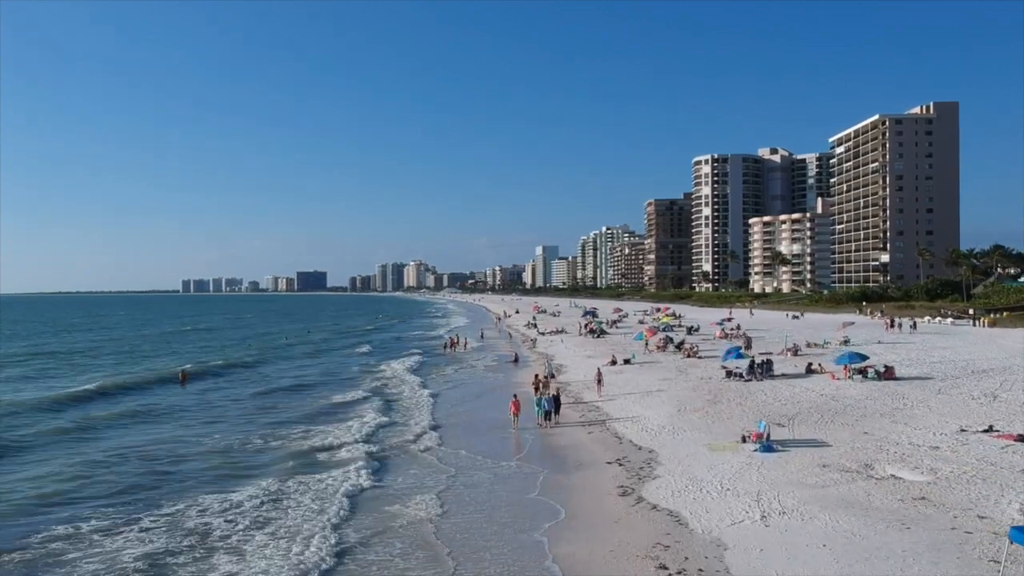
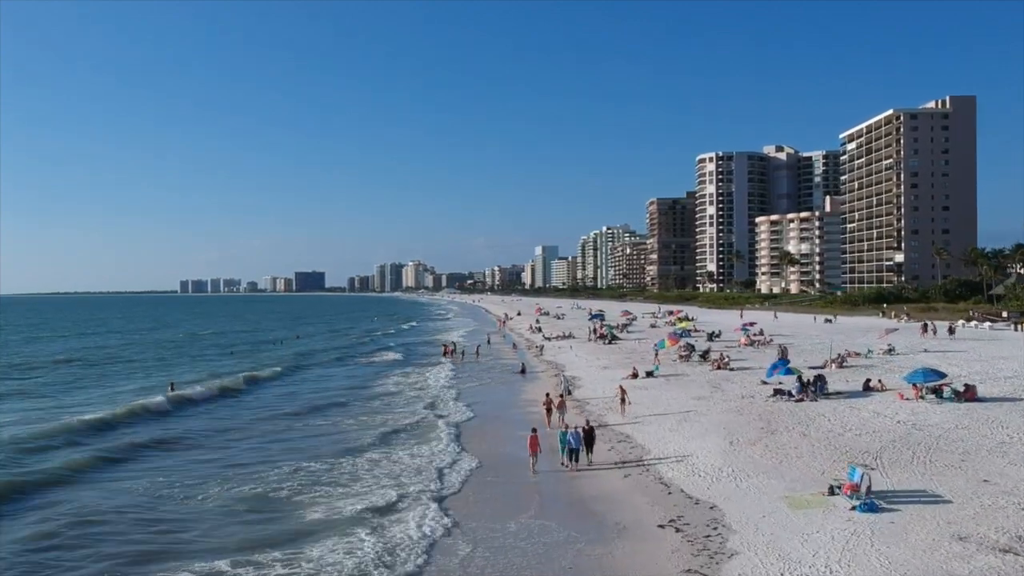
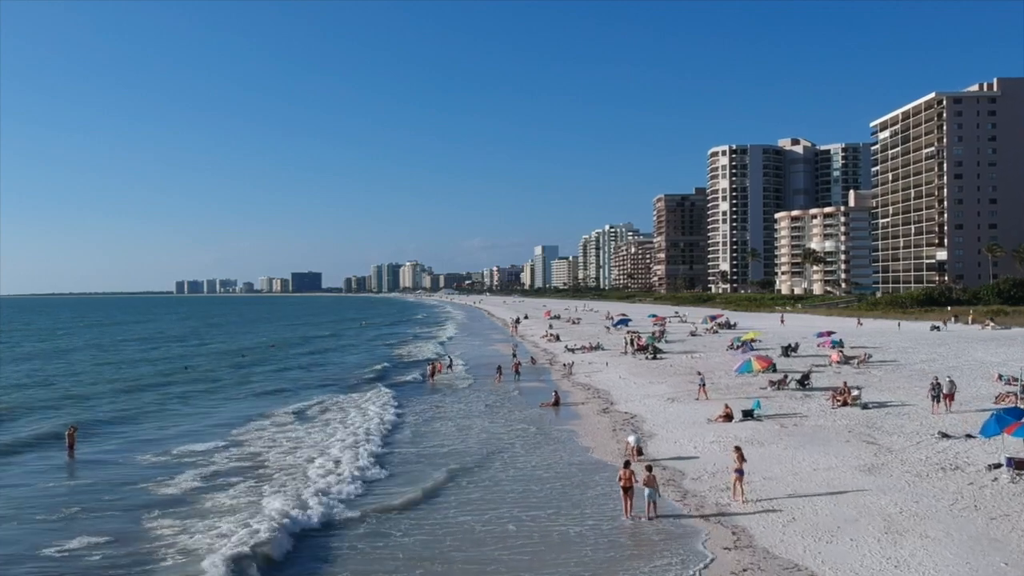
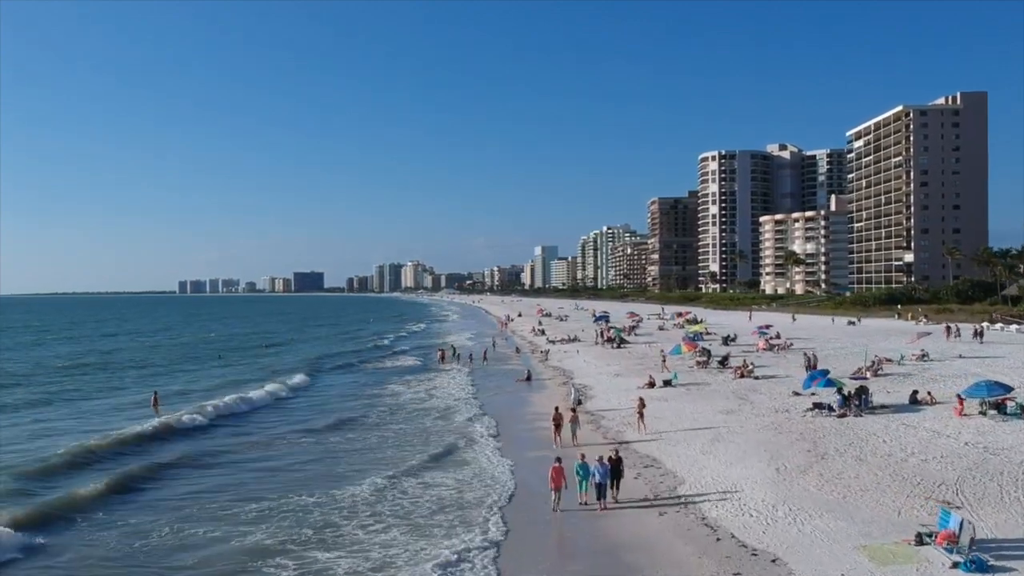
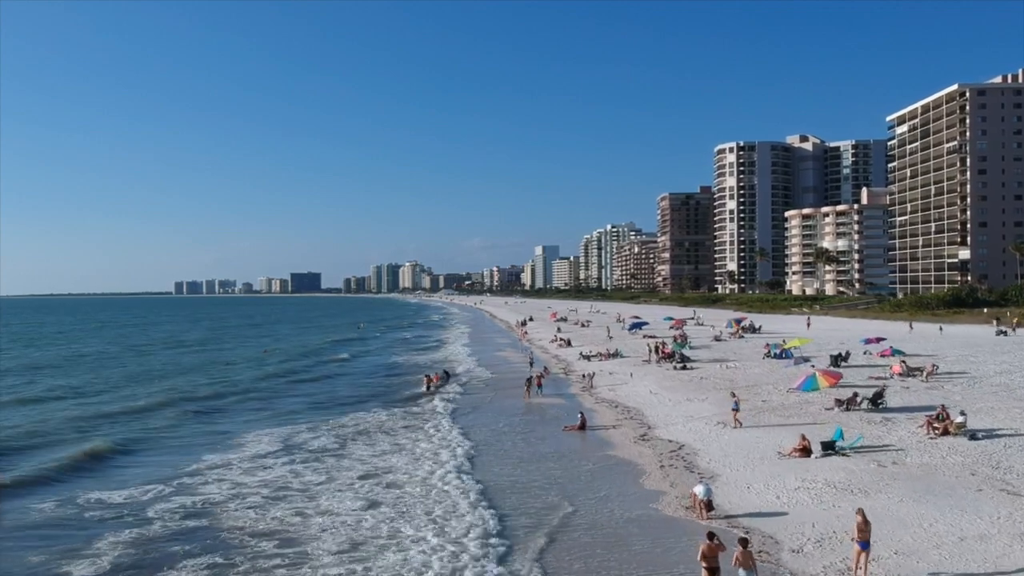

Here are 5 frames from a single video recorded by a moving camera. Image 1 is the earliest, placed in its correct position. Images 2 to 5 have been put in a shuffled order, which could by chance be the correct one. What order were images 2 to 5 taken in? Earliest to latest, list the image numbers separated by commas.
2, 4, 3, 5
